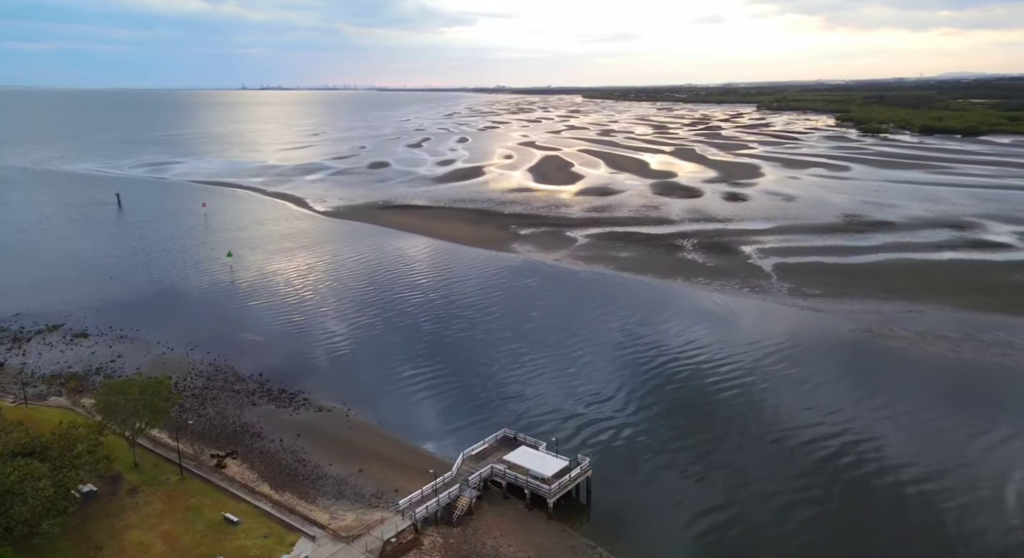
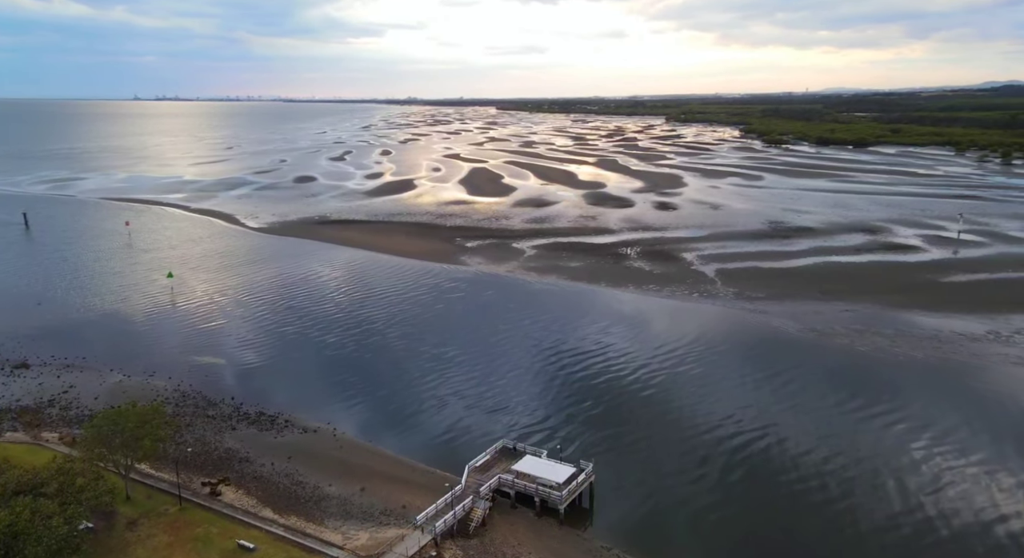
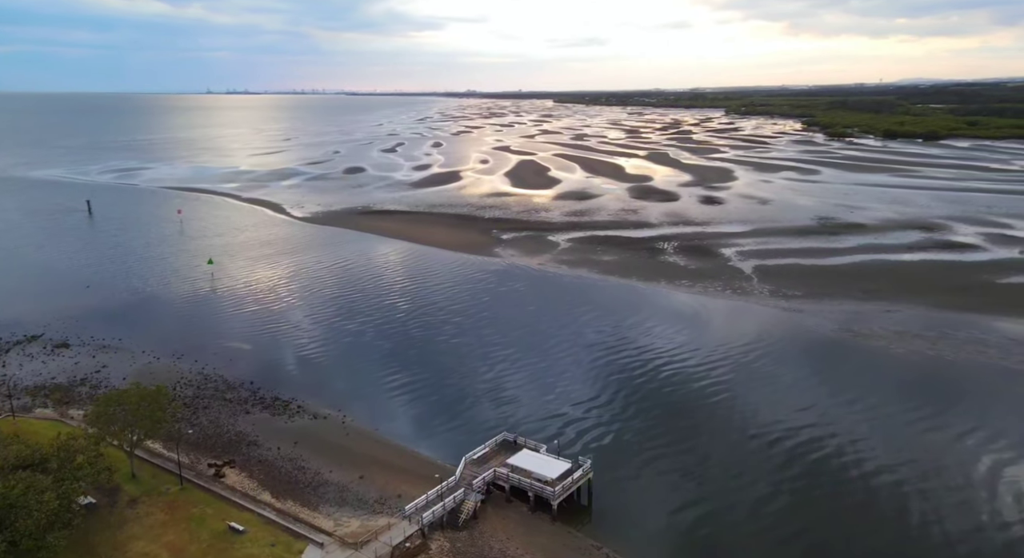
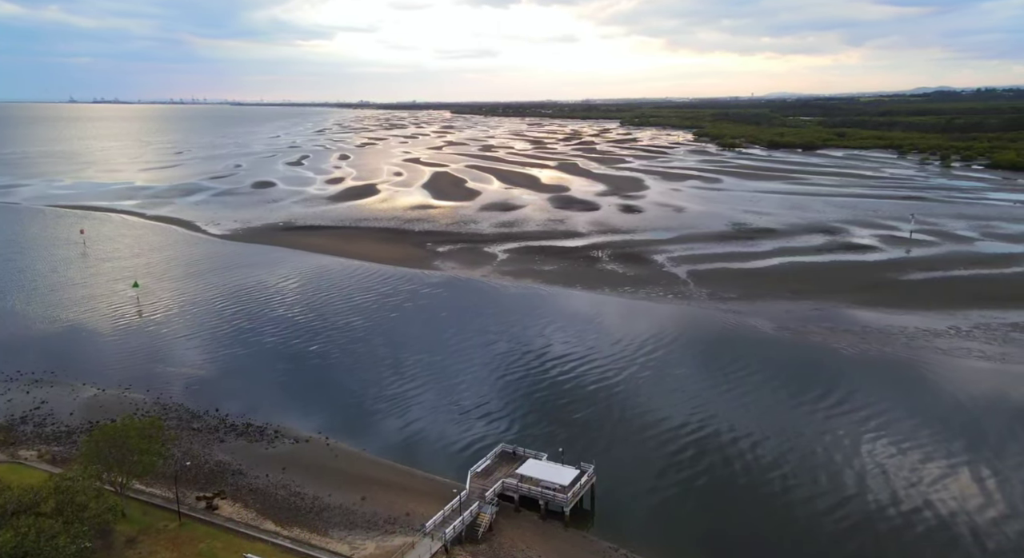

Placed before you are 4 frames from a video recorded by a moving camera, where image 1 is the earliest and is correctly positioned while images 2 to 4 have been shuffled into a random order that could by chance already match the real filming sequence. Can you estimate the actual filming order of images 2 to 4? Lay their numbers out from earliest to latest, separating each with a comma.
3, 2, 4
